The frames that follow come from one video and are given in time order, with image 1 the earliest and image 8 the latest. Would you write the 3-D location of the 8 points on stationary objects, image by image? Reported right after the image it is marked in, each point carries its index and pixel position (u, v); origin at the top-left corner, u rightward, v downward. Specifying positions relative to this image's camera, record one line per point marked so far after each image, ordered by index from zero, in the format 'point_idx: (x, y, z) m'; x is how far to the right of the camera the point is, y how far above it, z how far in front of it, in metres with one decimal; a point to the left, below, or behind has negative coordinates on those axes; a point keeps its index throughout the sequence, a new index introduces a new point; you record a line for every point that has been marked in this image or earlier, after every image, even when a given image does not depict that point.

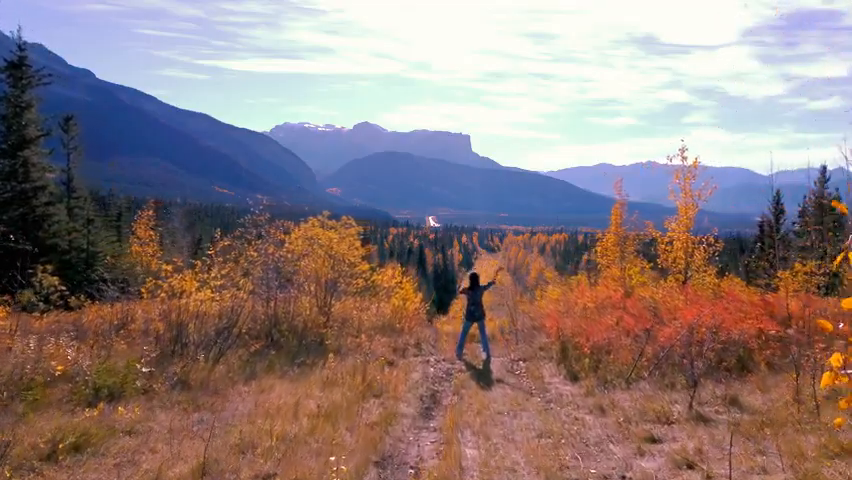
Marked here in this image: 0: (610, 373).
0: (+2.5, -1.8, +9.6) m
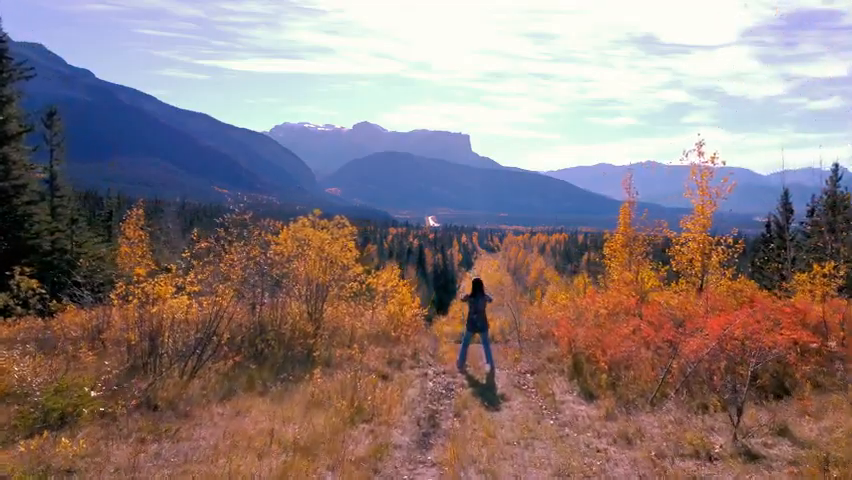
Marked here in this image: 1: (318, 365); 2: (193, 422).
0: (+2.5, -1.8, +8.5) m
1: (-1.7, -2.0, +10.9) m
2: (-2.5, -2.0, +7.6) m
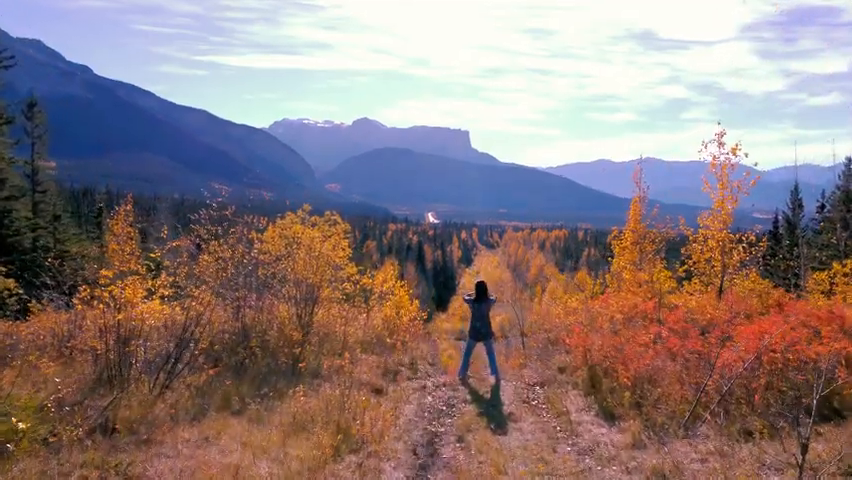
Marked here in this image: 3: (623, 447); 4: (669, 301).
0: (+2.5, -1.8, +7.4) m
1: (-1.7, -1.9, +9.8) m
2: (-2.6, -2.0, +6.6) m
3: (+1.9, -2.0, +6.6) m
4: (+4.5, -1.1, +13.0) m
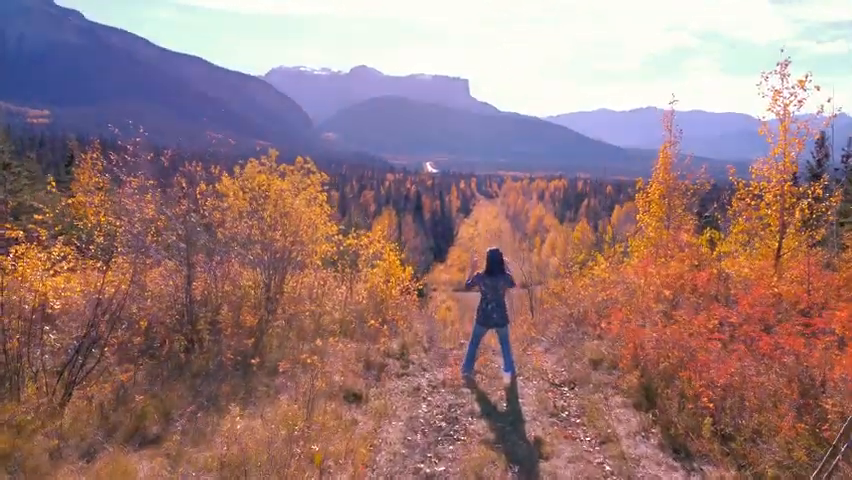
0: (+2.4, -1.5, +5.0) m
1: (-1.8, -1.5, +7.4) m
2: (-2.6, -1.7, +4.1) m
3: (+1.8, -1.7, +4.2) m
4: (+4.4, -0.4, +10.6) m
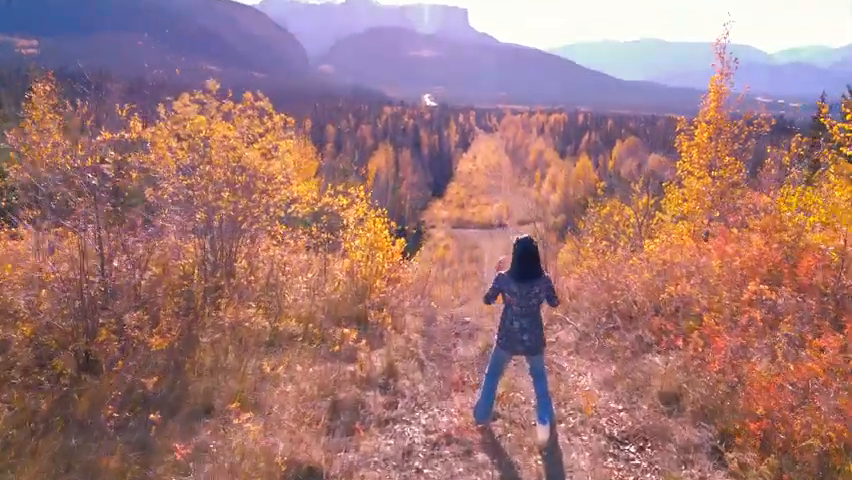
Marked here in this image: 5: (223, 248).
0: (+2.4, -1.7, +2.4) m
1: (-1.8, -1.4, +4.7) m
2: (-2.6, -2.0, +1.5) m
3: (+1.8, -2.0, +1.7) m
4: (+4.4, -0.1, +7.8) m
5: (-2.4, -0.1, +8.5) m
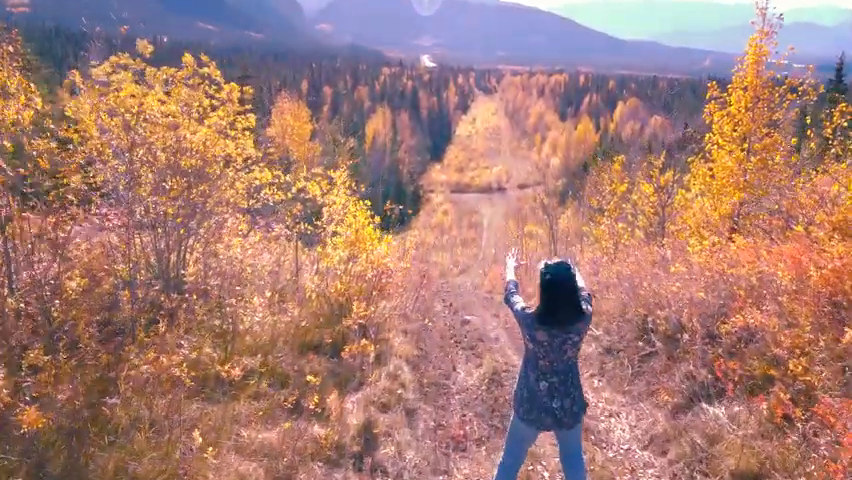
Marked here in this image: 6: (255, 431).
0: (+2.3, -2.0, +0.9) m
1: (-1.9, -1.6, +3.2) m
2: (-2.7, -2.3, 0.0) m
3: (+1.7, -2.3, +0.1) m
4: (+4.3, -0.1, +6.2) m
5: (-2.5, -0.1, +6.9) m
6: (-1.1, -1.2, +4.7) m
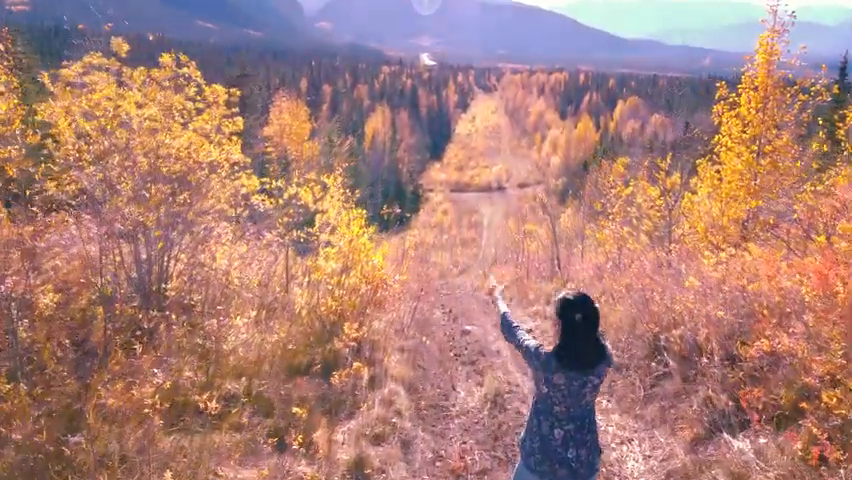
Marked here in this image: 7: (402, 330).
0: (+2.3, -2.1, +0.4) m
1: (-1.9, -1.7, +2.7) m
2: (-2.7, -2.5, -0.4) m
3: (+1.7, -2.5, -0.3) m
4: (+4.3, -0.2, +5.8) m
5: (-2.5, -0.2, +6.4) m
6: (-1.2, -1.3, +4.3) m
7: (-0.2, -0.9, +7.1) m
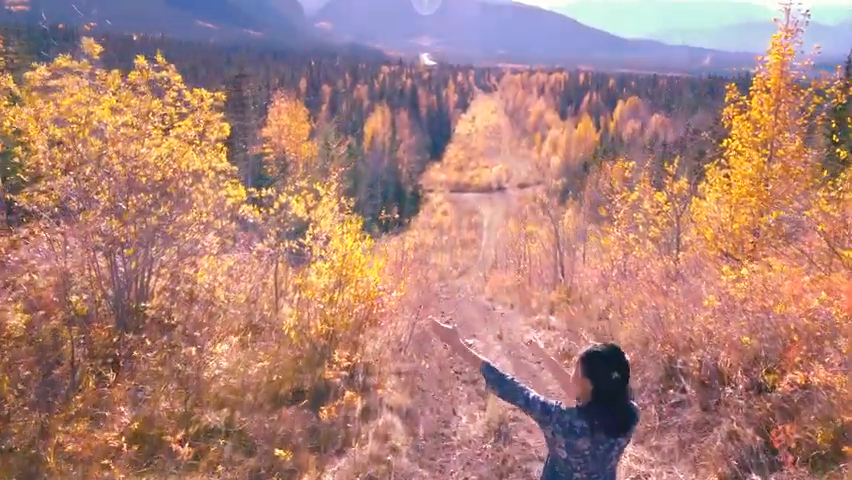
0: (+2.3, -2.3, 0.0) m
1: (-1.9, -1.8, +2.3) m
2: (-2.7, -2.6, -0.8) m
3: (+1.7, -2.6, -0.7) m
4: (+4.3, -0.4, +5.4) m
5: (-2.5, -0.3, +6.0) m
6: (-1.2, -1.5, +3.8) m
7: (-0.2, -1.0, +6.7) m
